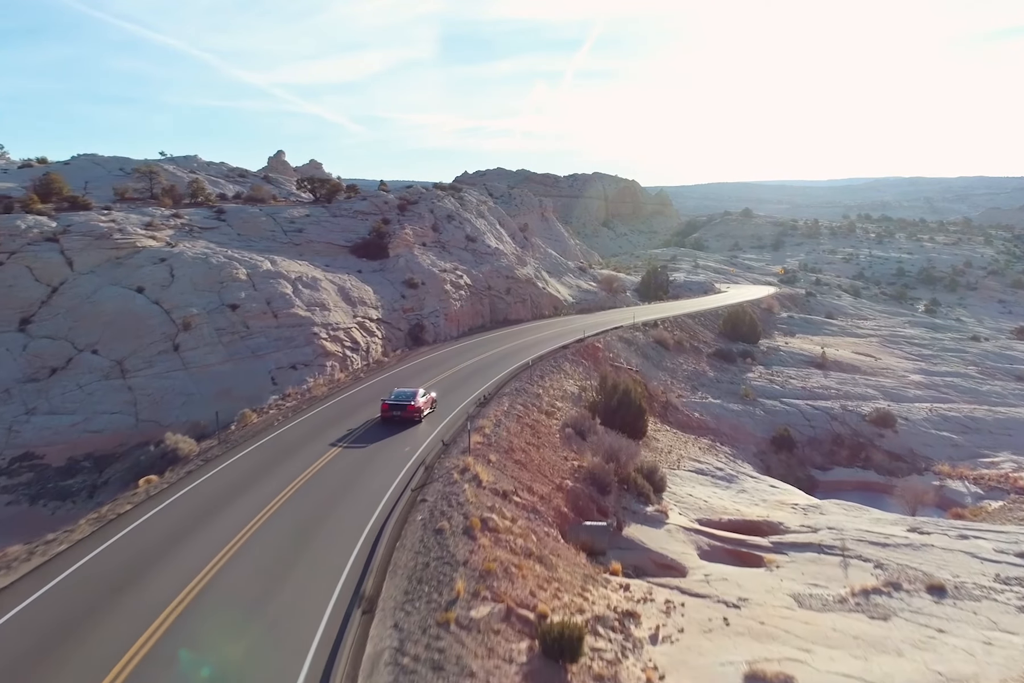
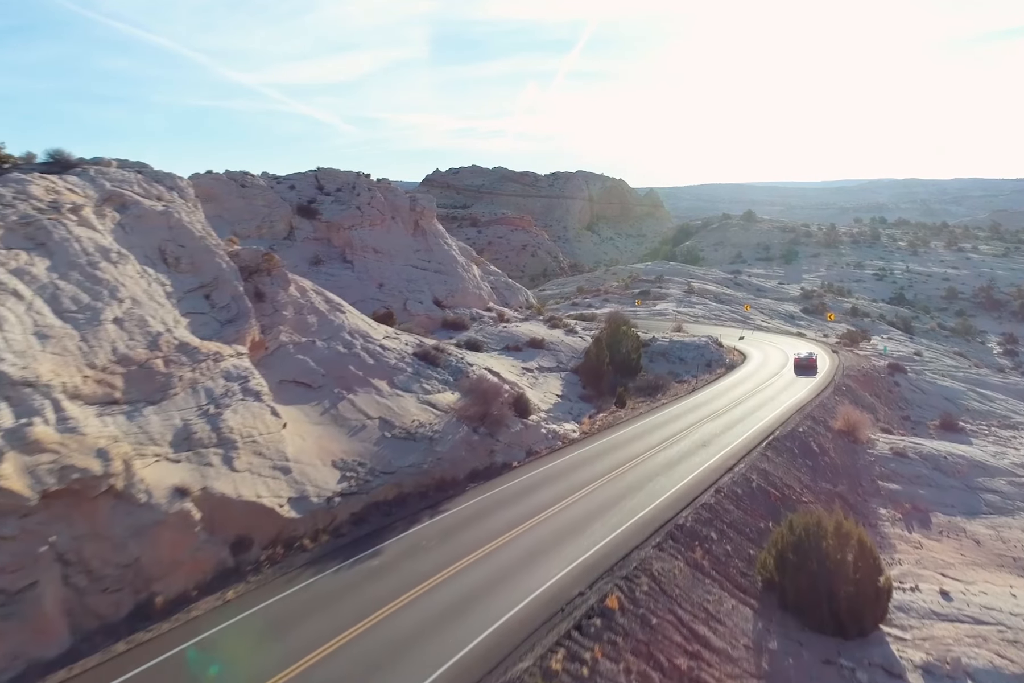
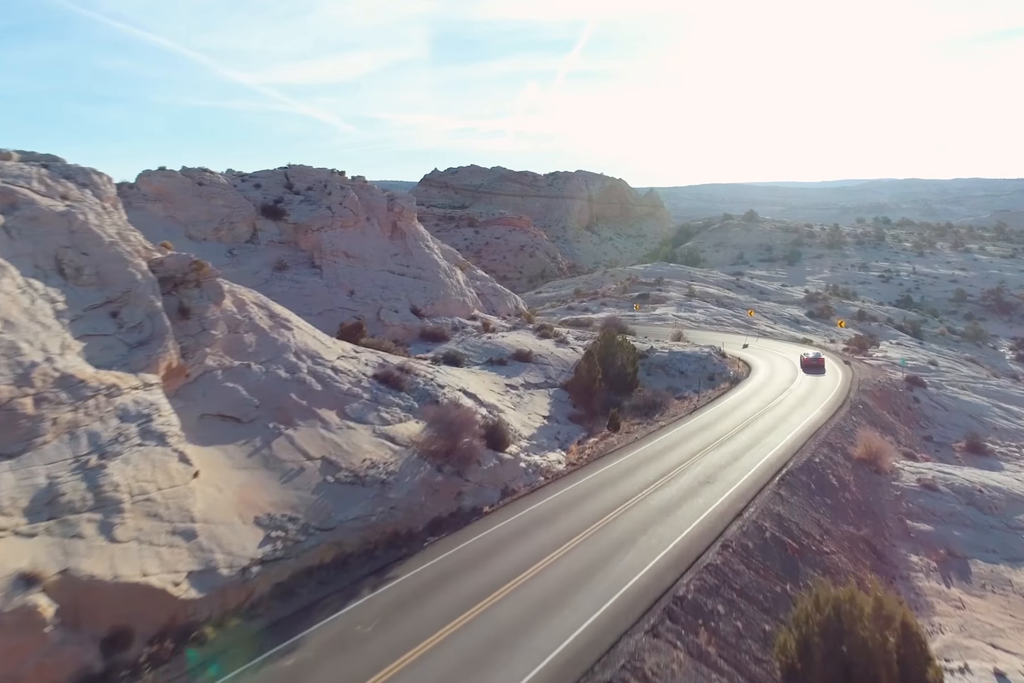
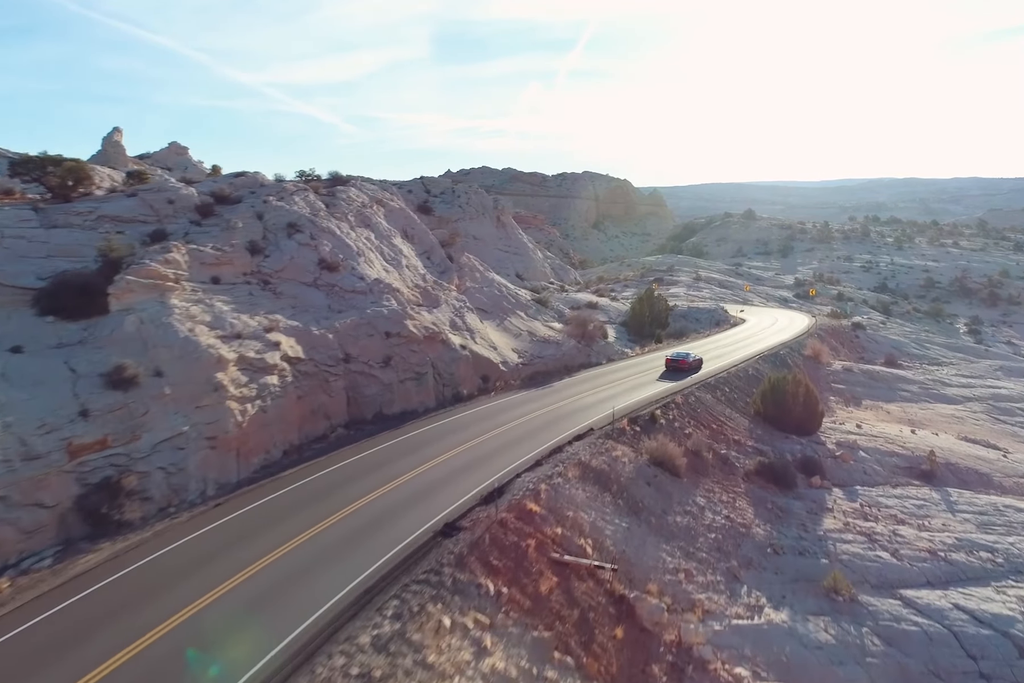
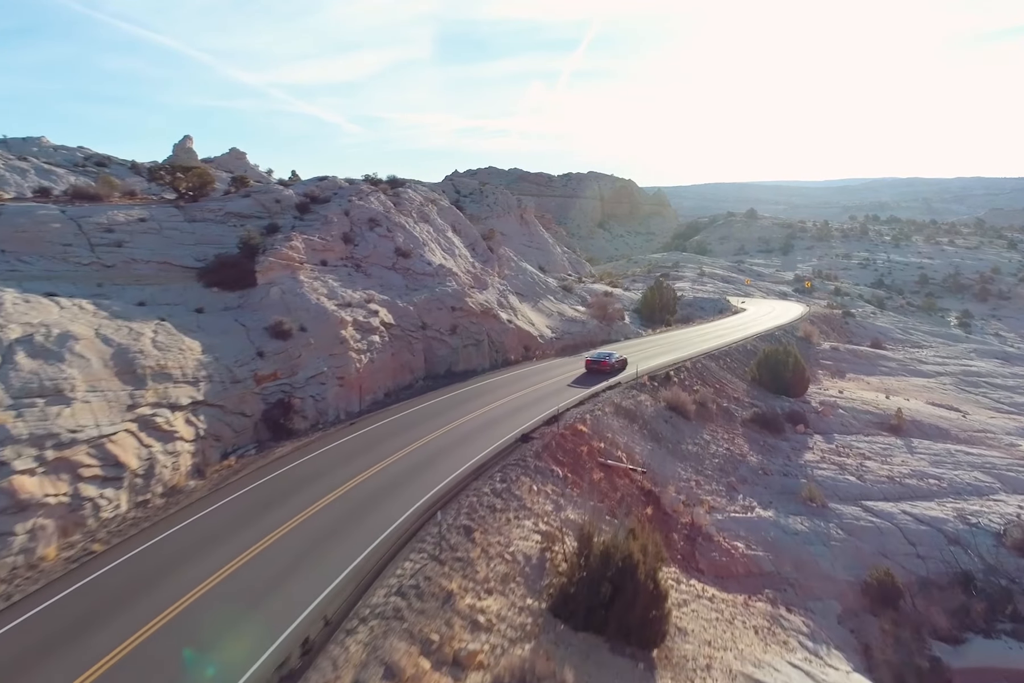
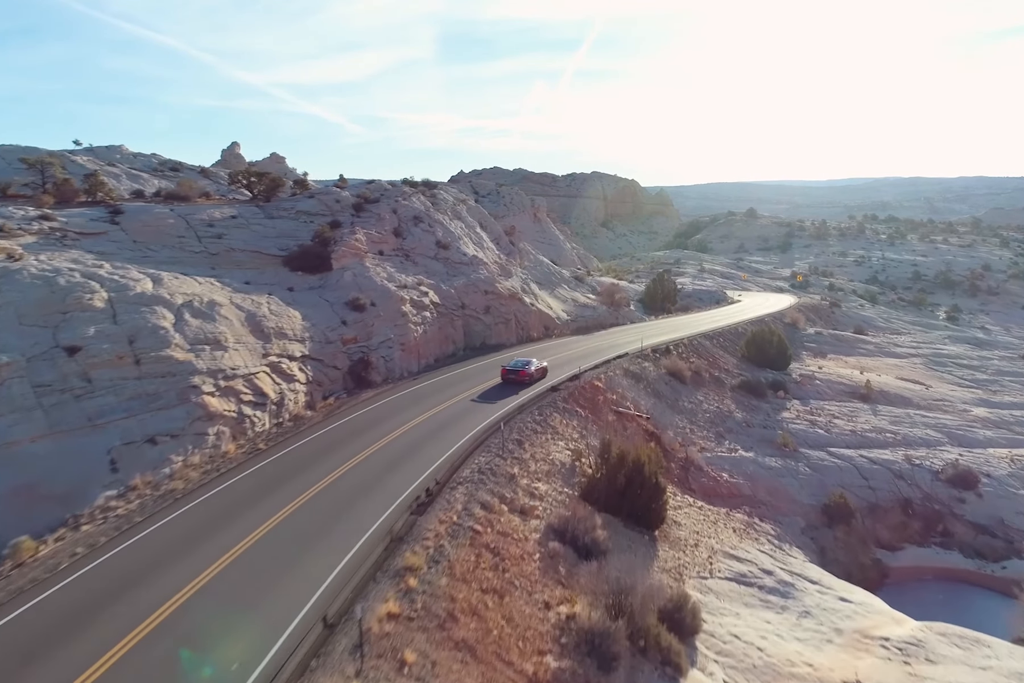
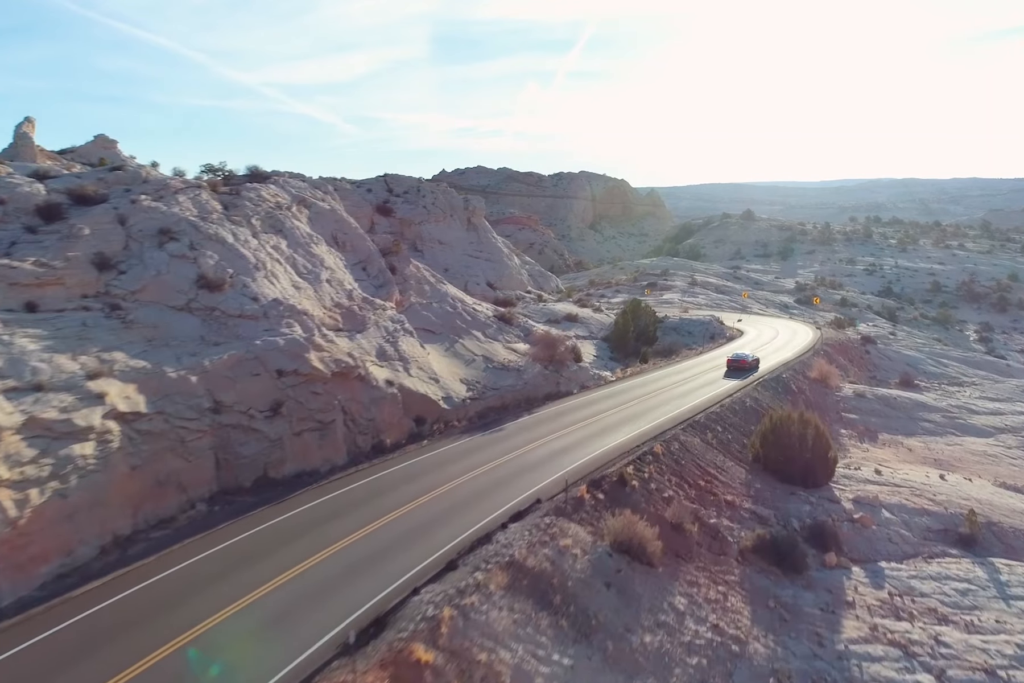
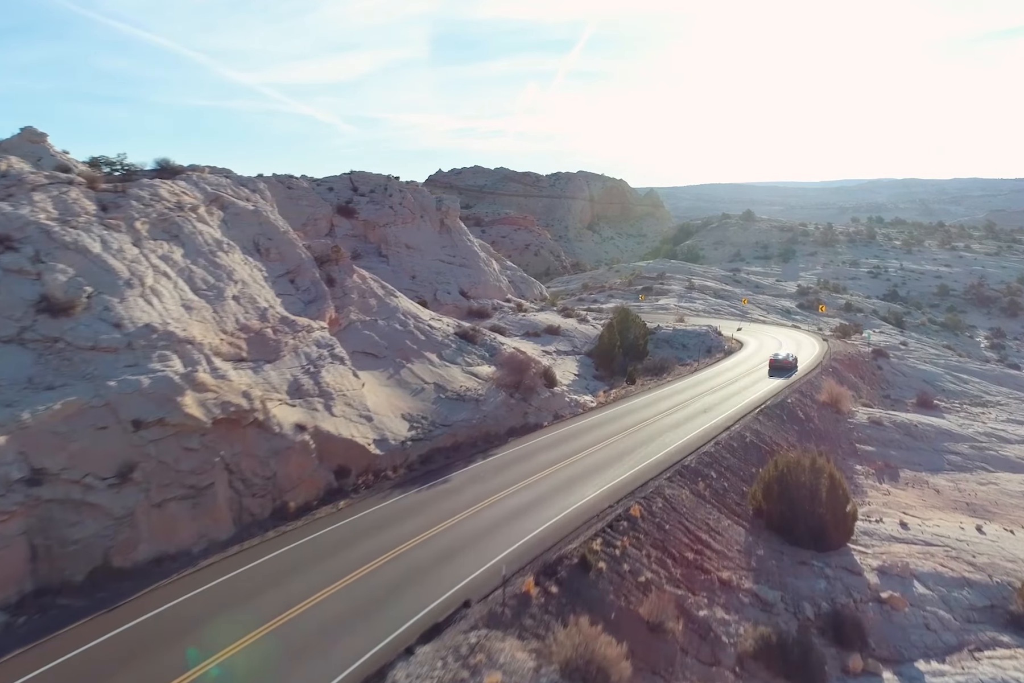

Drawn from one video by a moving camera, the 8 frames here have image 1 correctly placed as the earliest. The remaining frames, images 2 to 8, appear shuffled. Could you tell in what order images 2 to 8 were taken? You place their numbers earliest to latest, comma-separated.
6, 5, 4, 7, 8, 2, 3
